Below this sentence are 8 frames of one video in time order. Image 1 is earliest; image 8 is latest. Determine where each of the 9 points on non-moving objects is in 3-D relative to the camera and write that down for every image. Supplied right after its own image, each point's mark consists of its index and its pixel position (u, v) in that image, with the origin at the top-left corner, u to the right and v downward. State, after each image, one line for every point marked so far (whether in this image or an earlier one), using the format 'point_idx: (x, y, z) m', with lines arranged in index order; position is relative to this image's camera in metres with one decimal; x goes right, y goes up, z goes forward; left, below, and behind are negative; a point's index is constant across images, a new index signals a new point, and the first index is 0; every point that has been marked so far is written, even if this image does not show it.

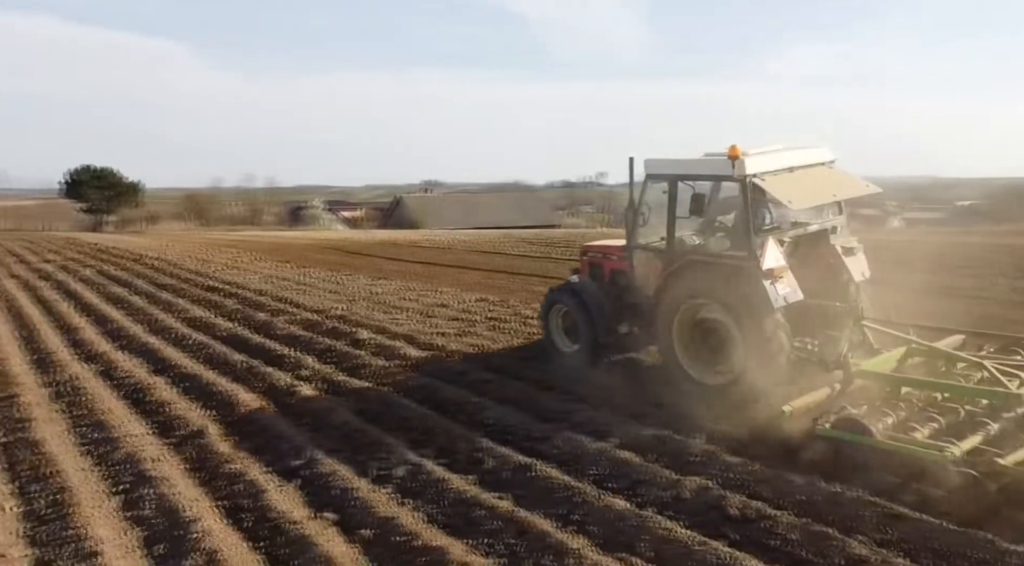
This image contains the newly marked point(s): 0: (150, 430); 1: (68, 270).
0: (-2.9, -1.2, +6.1) m
1: (-10.3, +0.3, +18.0) m
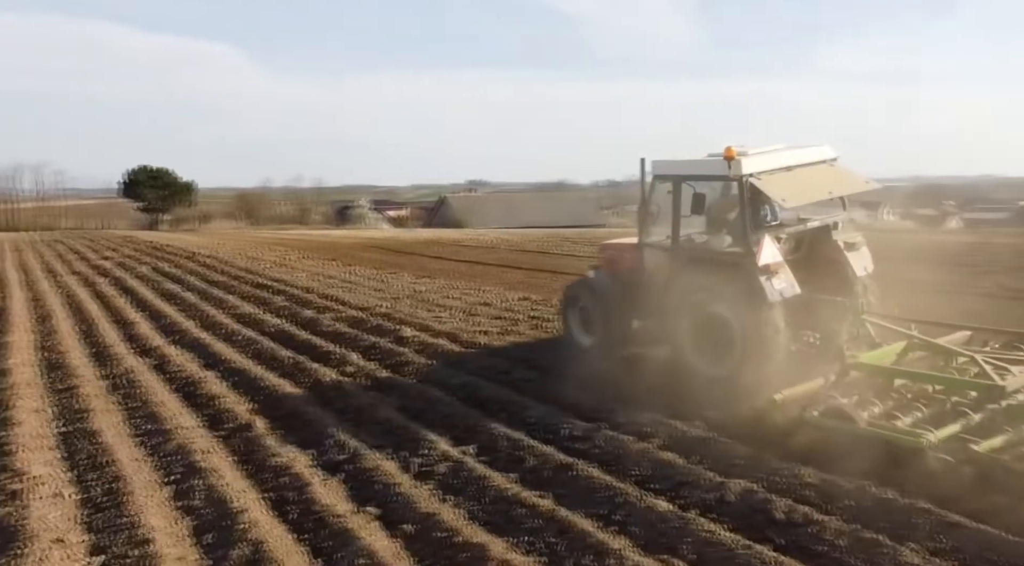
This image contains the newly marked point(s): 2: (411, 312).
0: (-2.5, -1.1, +6.3) m
1: (-9.3, +0.4, +18.5) m
2: (-1.4, -0.4, +10.4) m
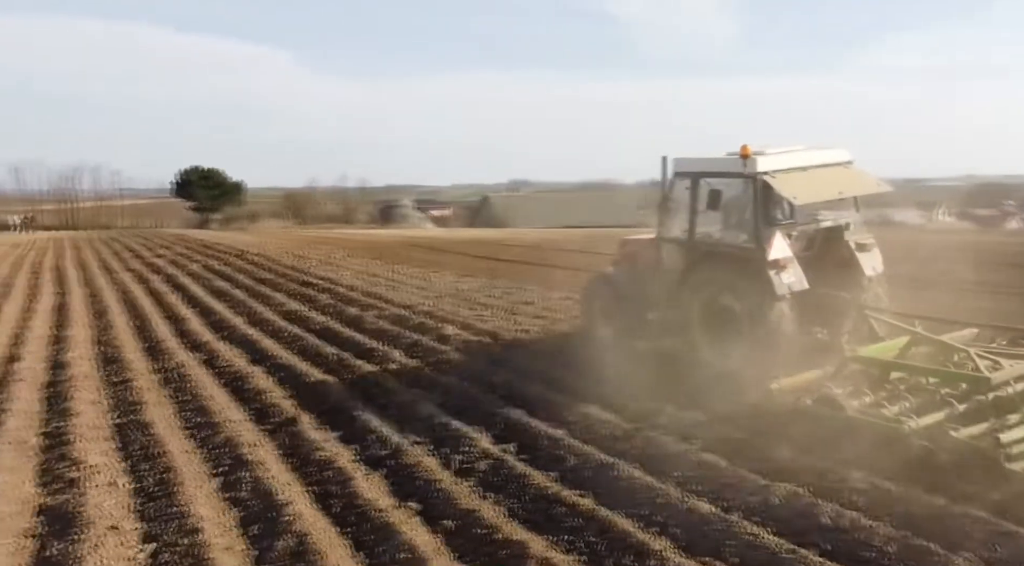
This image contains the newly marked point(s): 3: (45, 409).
0: (-2.2, -1.1, +6.4) m
1: (-8.2, +0.4, +19.0) m
2: (-0.8, -0.4, +10.5) m
3: (-4.1, -1.1, +6.9) m
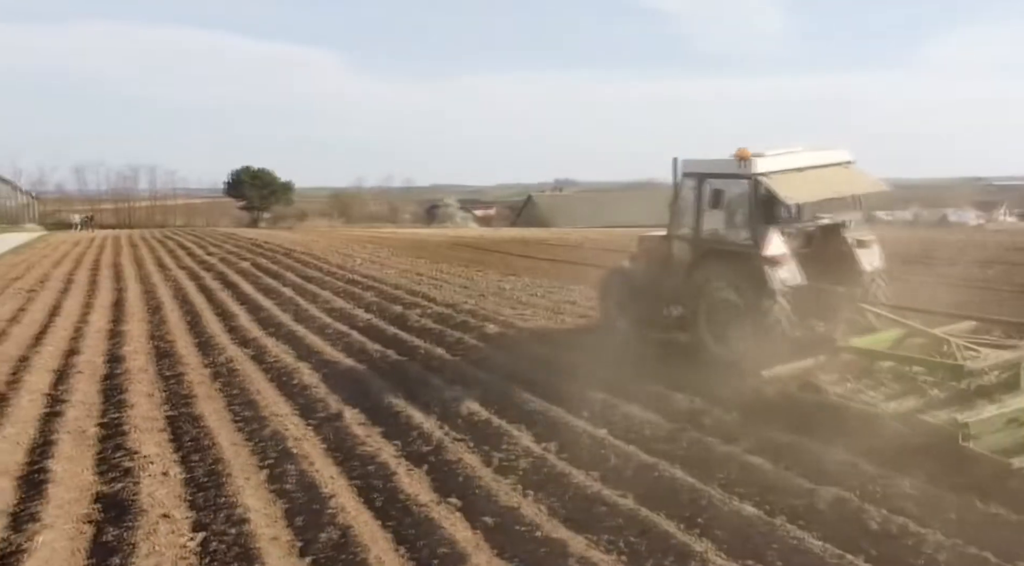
0: (-1.8, -1.1, +6.6) m
1: (-7.1, +0.5, +19.5) m
2: (-0.2, -0.4, +10.5) m
3: (-3.7, -1.1, +7.1) m
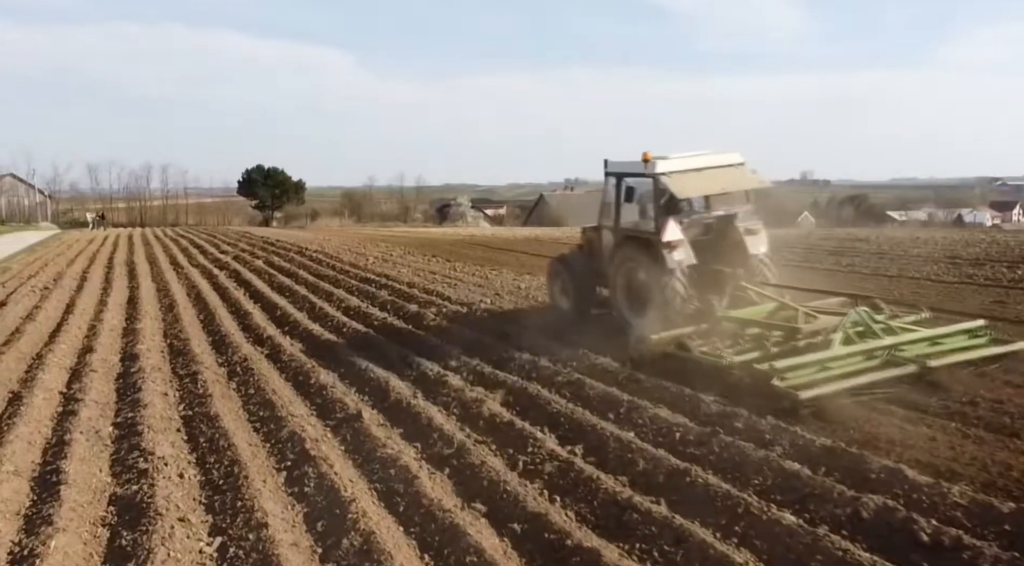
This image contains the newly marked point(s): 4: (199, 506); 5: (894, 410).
0: (-1.7, -1.1, +6.4) m
1: (-6.8, +0.5, +19.4) m
2: (0.0, -0.3, +10.4) m
3: (-3.6, -1.1, +7.0) m
4: (-1.8, -1.3, +4.6) m
5: (+2.6, -0.9, +5.3) m
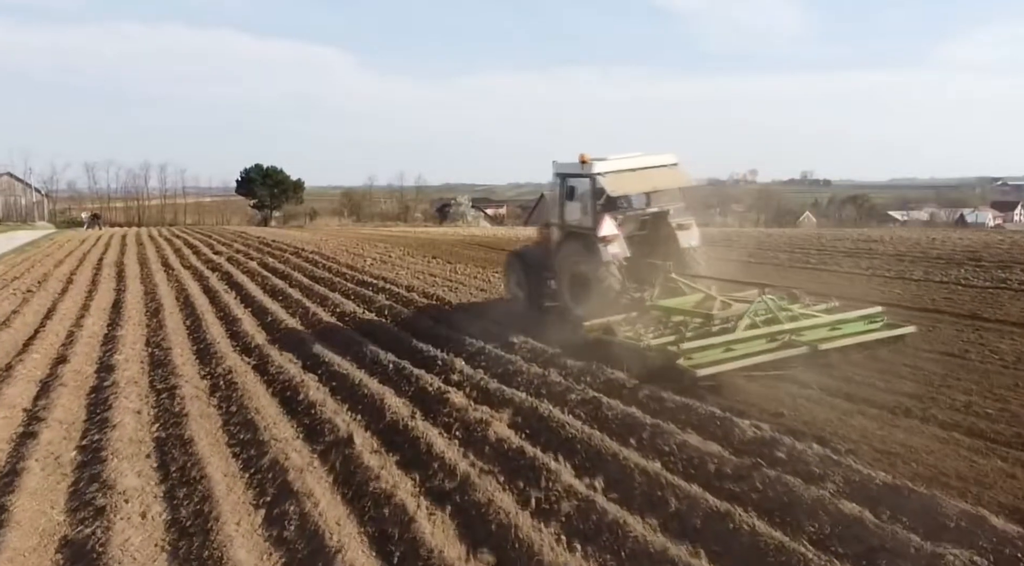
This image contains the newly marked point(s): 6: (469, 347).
0: (-1.6, -1.1, +5.8) m
1: (-6.7, +0.5, +18.7) m
2: (+0.1, -0.4, +9.7) m
3: (-3.5, -1.1, +6.4) m
4: (-1.8, -1.4, +3.9) m
5: (+2.7, -0.9, +4.7) m
6: (-0.5, -0.7, +8.1) m
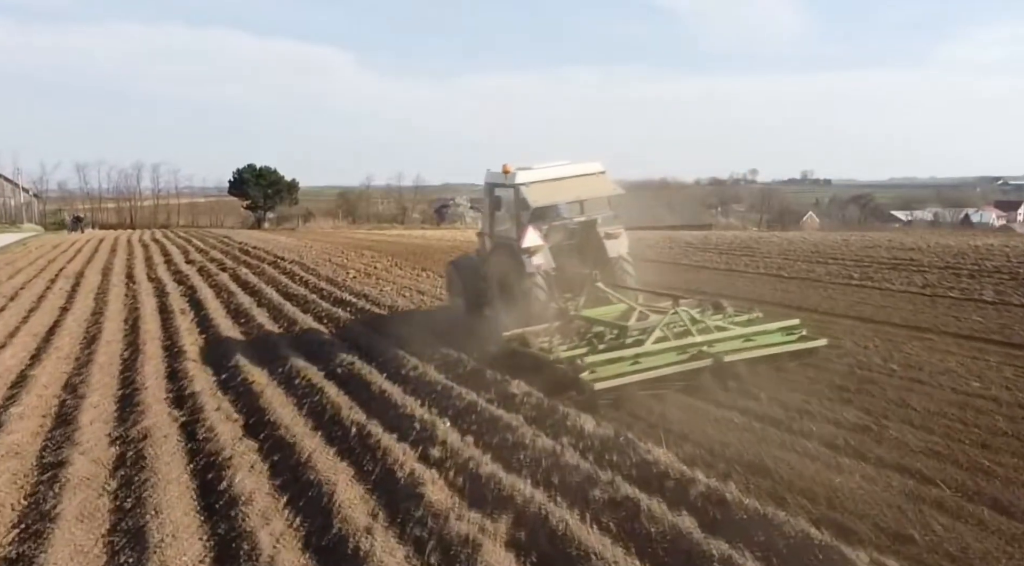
0: (-1.6, -1.4, +4.0) m
1: (-6.7, +0.2, +17.0) m
2: (+0.1, -0.7, +8.0) m
3: (-3.5, -1.4, +4.6) m
4: (-1.8, -1.7, +2.2) m
5: (+2.7, -1.2, +2.9) m
6: (-0.5, -0.9, +6.3) m
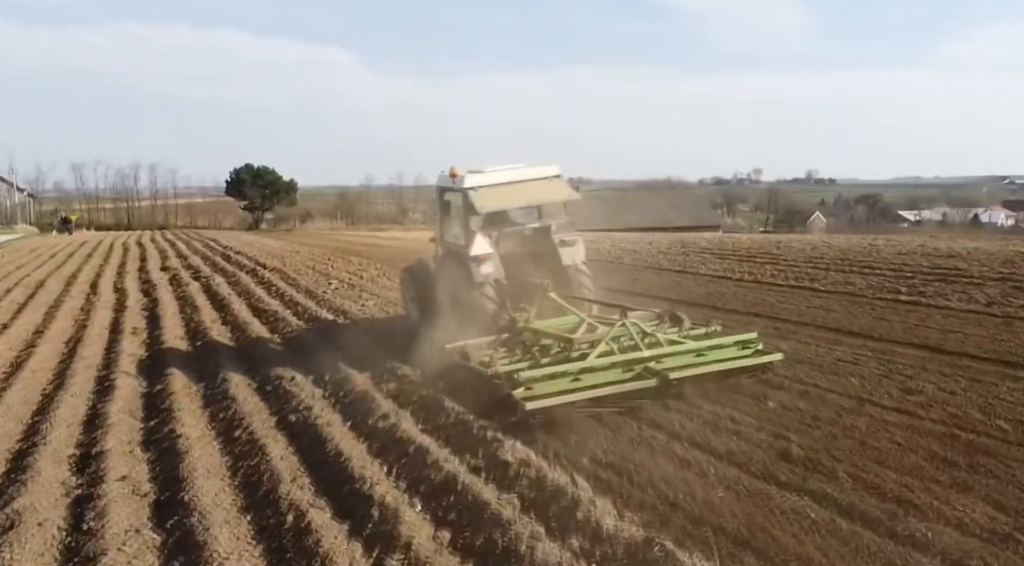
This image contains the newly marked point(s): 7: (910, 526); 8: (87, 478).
0: (-1.6, -1.6, +2.5) m
1: (-6.7, 0.0, +15.5) m
2: (0.0, -0.9, +6.5) m
3: (-3.5, -1.6, +3.1) m
4: (-1.8, -1.9, +0.7) m
5: (+2.6, -1.4, +1.4) m
6: (-0.5, -1.2, +4.8) m
7: (+1.9, -1.2, +3.7) m
8: (-2.8, -1.3, +5.2) m
